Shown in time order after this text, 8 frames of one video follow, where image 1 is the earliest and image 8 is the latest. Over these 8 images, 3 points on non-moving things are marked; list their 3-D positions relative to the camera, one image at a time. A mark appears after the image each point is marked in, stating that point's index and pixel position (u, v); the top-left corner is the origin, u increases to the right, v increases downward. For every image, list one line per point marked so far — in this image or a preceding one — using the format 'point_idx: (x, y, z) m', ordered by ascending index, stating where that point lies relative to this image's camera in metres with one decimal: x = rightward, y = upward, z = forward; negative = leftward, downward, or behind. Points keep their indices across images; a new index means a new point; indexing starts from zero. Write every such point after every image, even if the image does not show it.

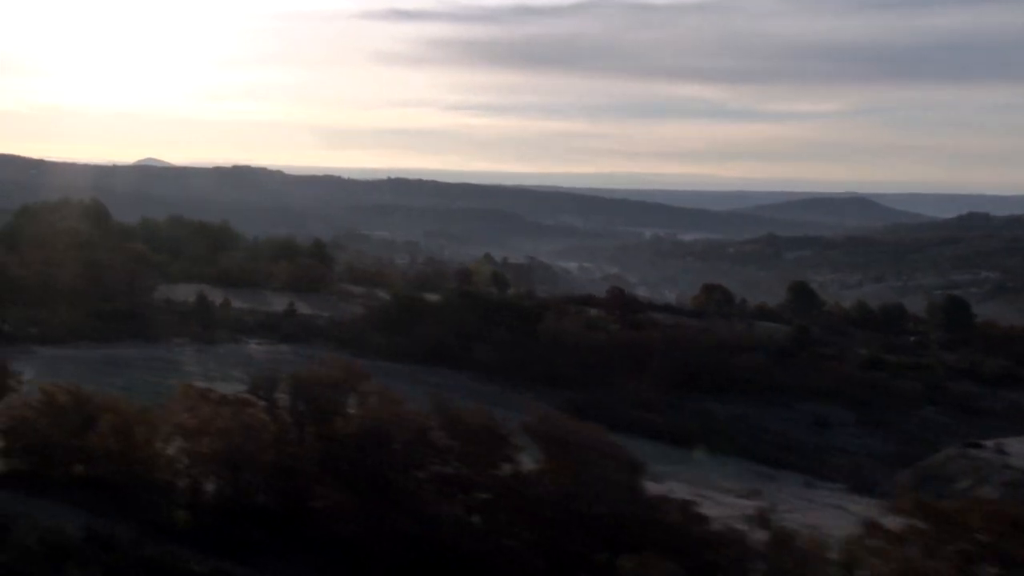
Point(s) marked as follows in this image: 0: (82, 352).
0: (-7.2, -1.1, +18.4) m
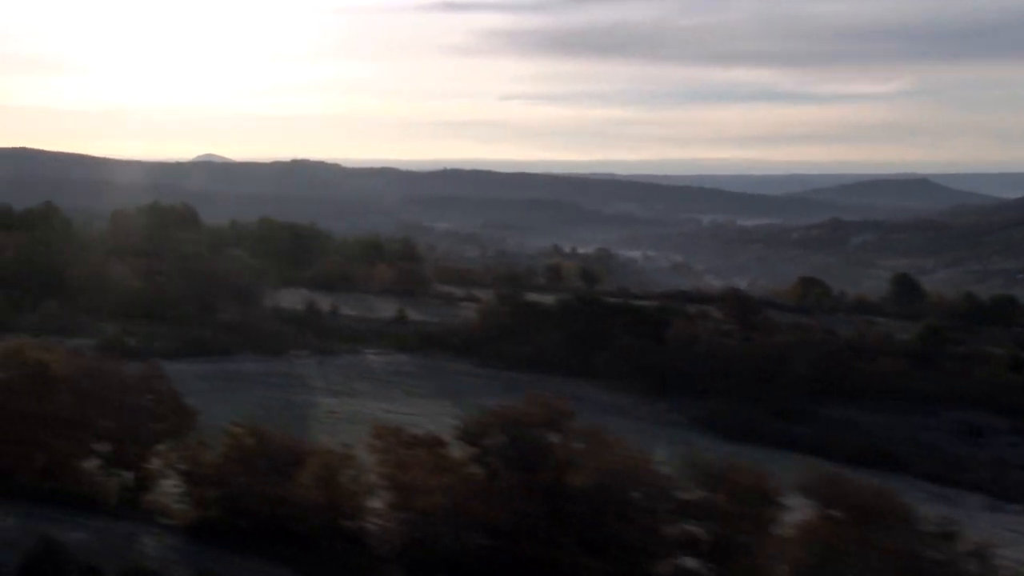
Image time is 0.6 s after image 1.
0: (-5.0, -1.3, +18.1) m
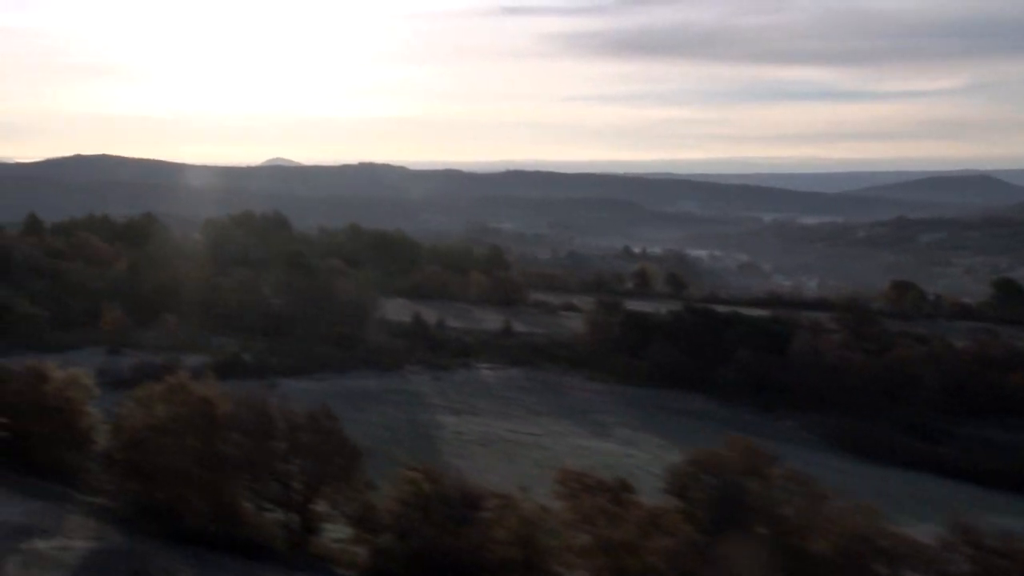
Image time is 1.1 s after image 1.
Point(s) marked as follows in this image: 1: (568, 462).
0: (-3.0, -1.6, +17.8) m
1: (+0.7, -2.2, +13.9) m
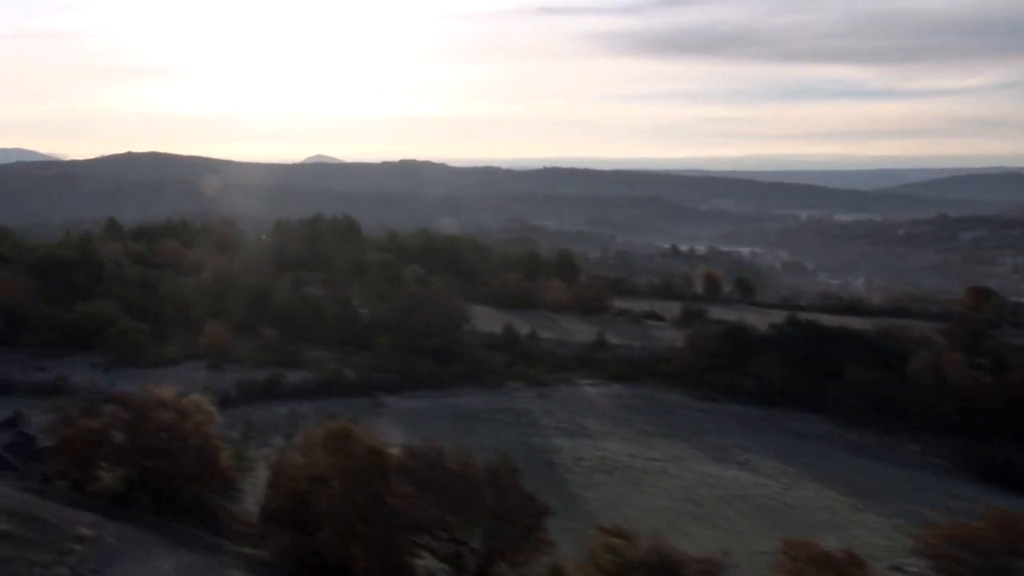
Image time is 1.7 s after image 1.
0: (-1.3, -1.8, +17.2) m
1: (+2.3, -2.5, +13.1) m
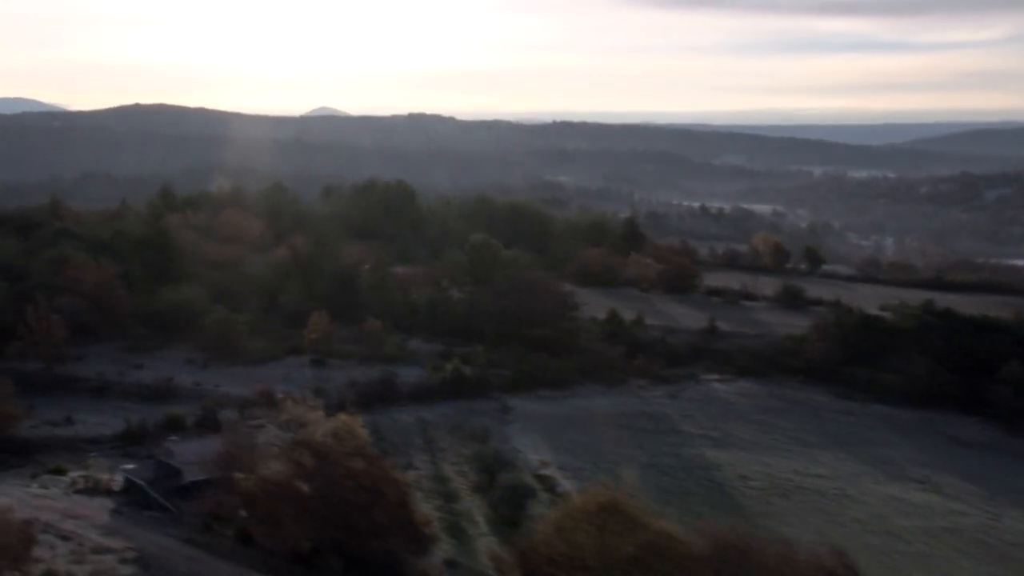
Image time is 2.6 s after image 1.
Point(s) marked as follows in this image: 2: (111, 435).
0: (+0.7, -1.7, +15.9) m
1: (+4.2, -2.5, +11.7) m
2: (-4.7, -1.7, +12.7) m
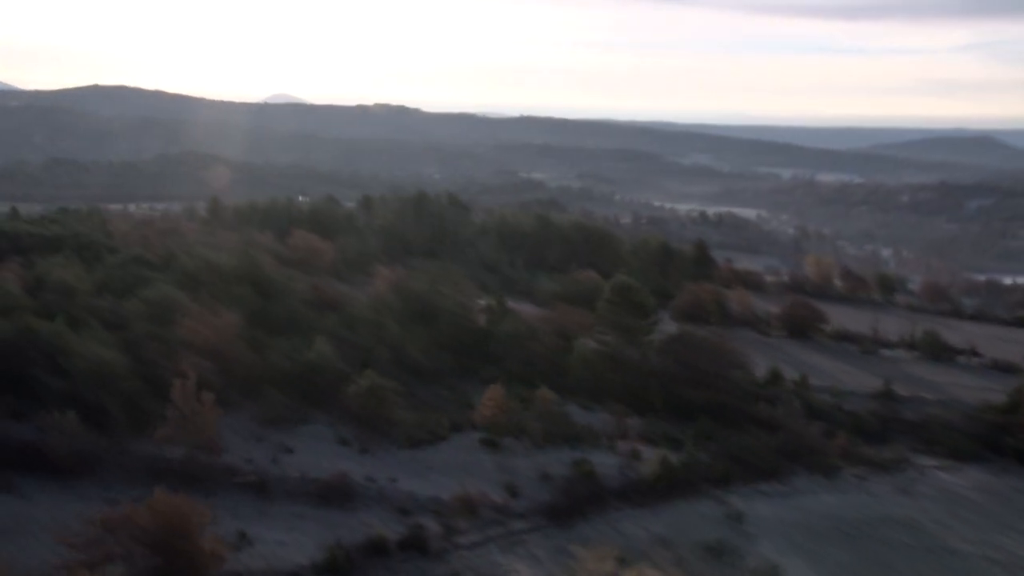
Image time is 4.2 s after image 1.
0: (+3.5, -2.7, +13.4) m
1: (+7.0, -3.6, +9.3) m
2: (-1.9, -2.6, +10.1) m
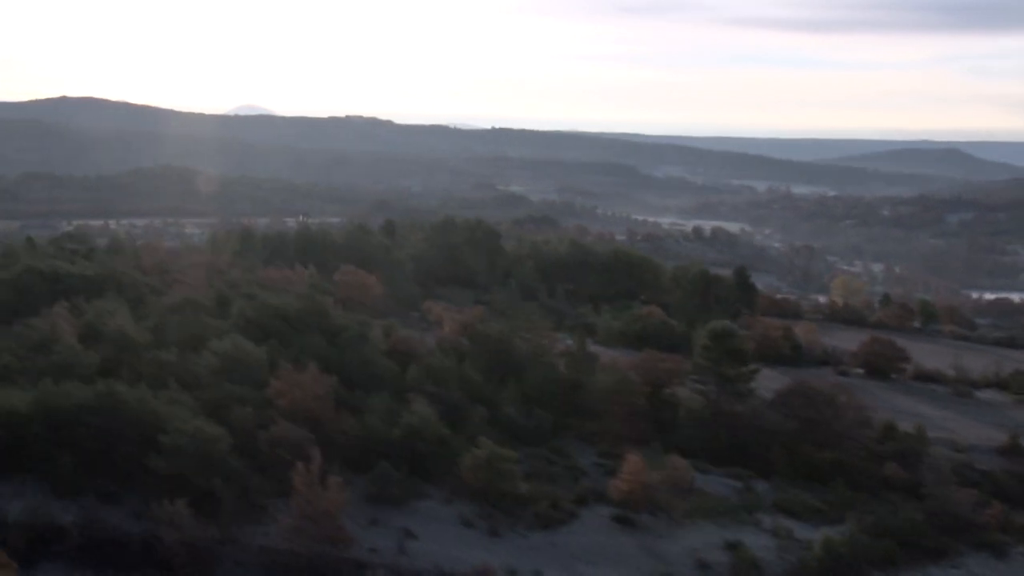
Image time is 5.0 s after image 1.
0: (+5.1, -3.4, +12.0) m
1: (+8.8, -4.3, +8.0) m
2: (-0.1, -3.3, +8.6) m
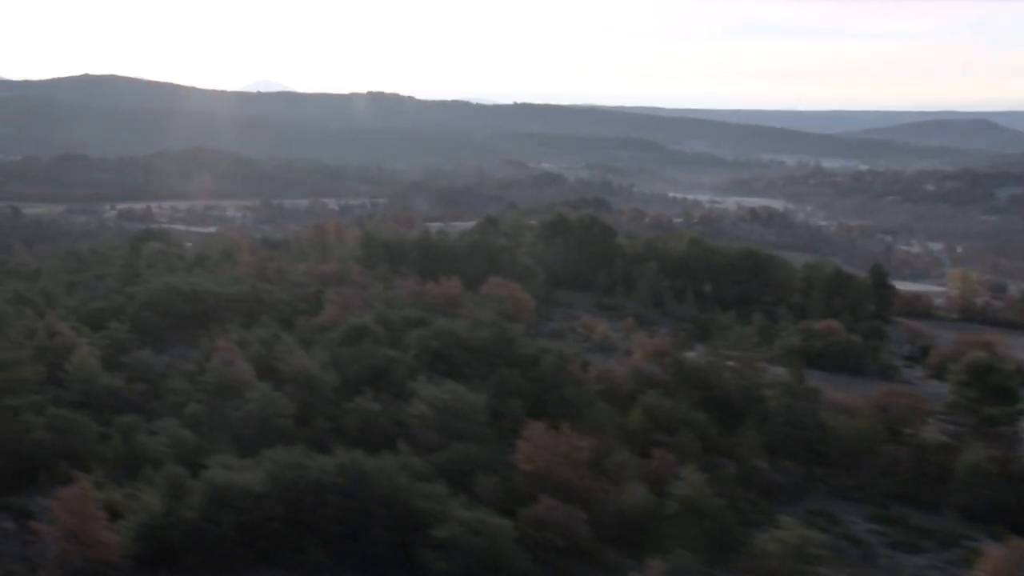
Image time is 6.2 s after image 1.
0: (+8.4, -3.9, +9.7) m
1: (+11.9, -4.9, +5.6) m
2: (+3.0, -3.9, +6.5) m
